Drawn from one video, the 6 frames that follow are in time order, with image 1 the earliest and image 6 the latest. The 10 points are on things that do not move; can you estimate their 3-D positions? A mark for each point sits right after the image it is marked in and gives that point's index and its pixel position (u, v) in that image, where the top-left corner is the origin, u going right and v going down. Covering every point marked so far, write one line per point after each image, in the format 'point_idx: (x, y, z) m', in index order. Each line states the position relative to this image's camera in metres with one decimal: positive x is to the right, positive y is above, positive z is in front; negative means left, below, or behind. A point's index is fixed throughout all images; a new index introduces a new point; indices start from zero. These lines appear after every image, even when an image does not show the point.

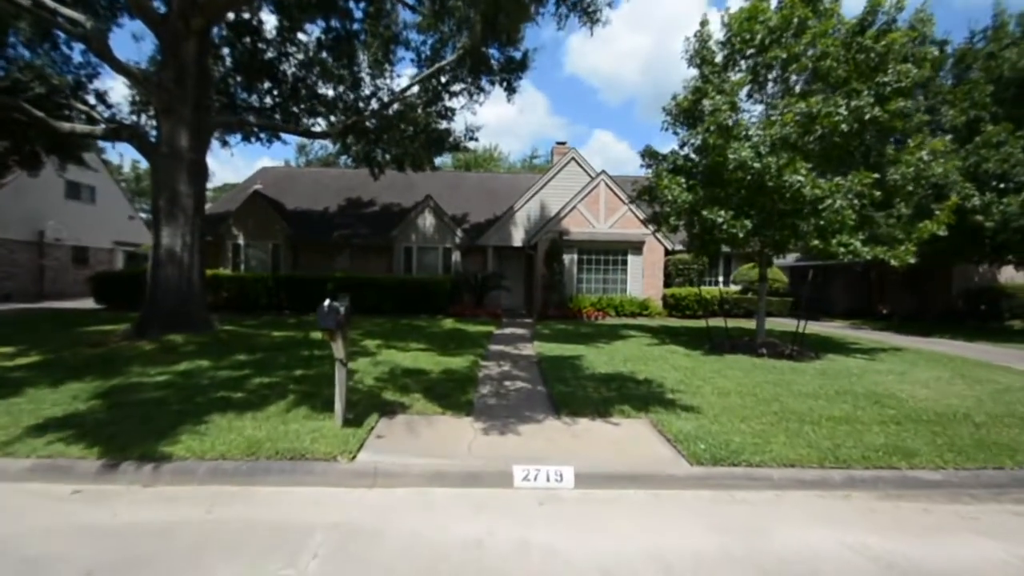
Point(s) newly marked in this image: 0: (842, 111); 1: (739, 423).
0: (+9.5, +5.1, +10.9) m
1: (+4.1, -2.4, +6.8) m
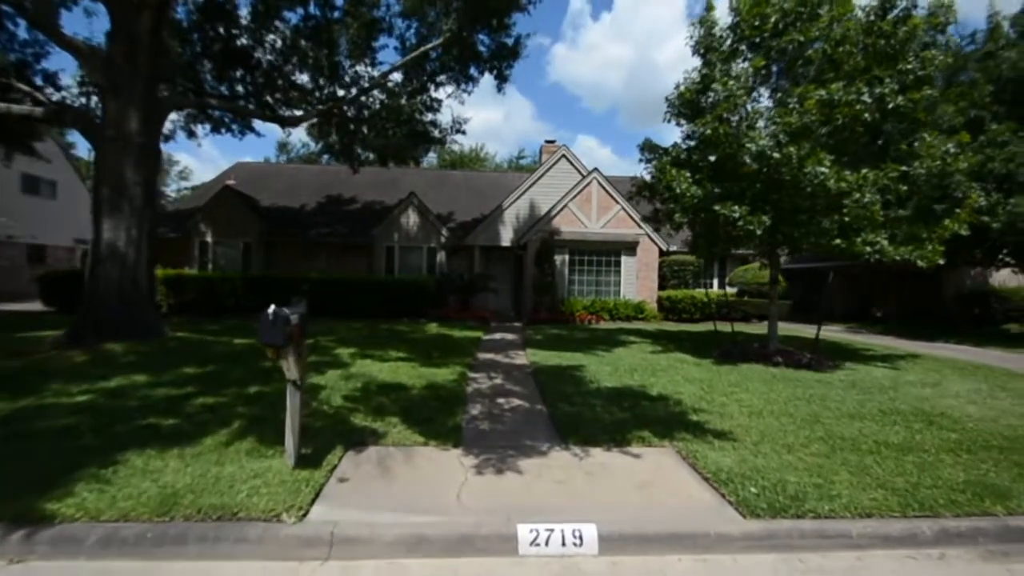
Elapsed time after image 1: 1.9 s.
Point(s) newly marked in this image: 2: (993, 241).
0: (+9.3, +5.0, +10.0) m
1: (+4.1, -2.4, +5.6) m
2: (+22.4, +2.2, +17.9) m
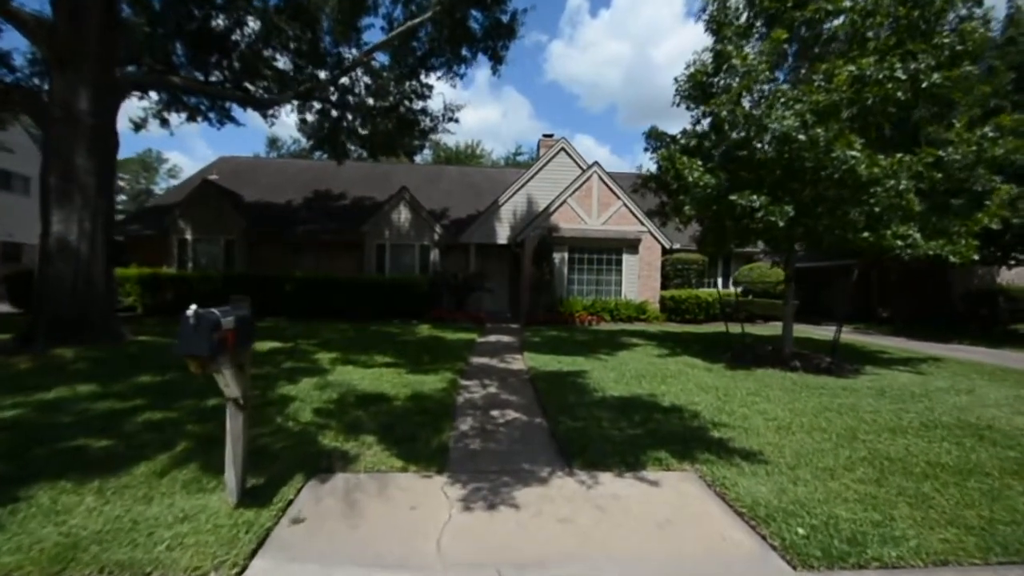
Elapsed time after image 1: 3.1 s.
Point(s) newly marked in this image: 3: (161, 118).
0: (+9.2, +5.1, +9.2) m
1: (+4.0, -2.4, +4.8) m
2: (+22.3, +2.3, +17.2) m
3: (-15.6, +7.6, +17.1) m
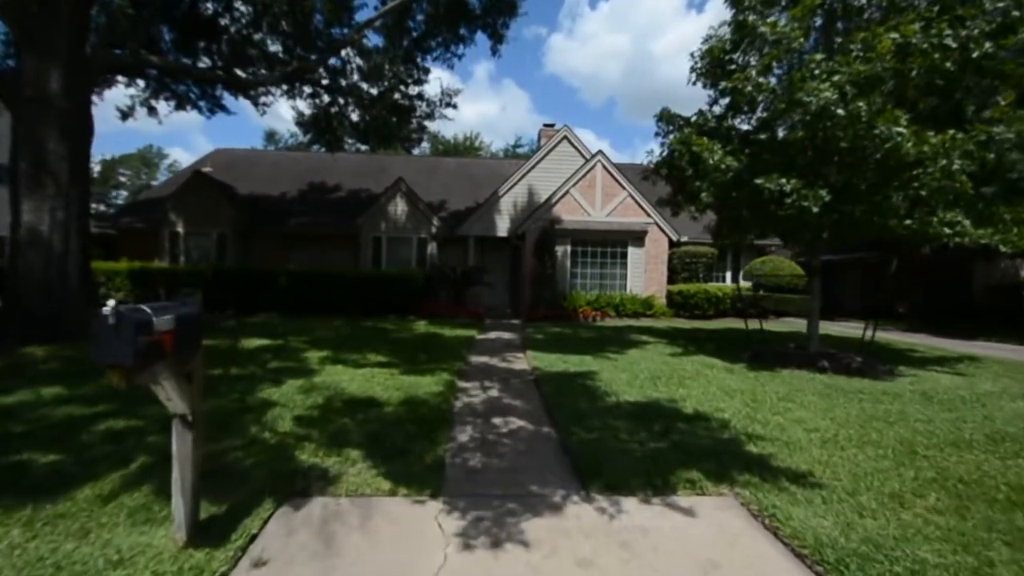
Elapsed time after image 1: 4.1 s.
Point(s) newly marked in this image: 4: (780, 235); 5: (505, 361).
0: (+9.3, +5.2, +8.3) m
1: (+4.1, -2.3, +4.0) m
2: (+22.4, +2.5, +16.3) m
3: (-15.4, +7.8, +16.4) m
4: (+6.9, +1.4, +9.7) m
5: (-0.1, -1.9, +9.7) m
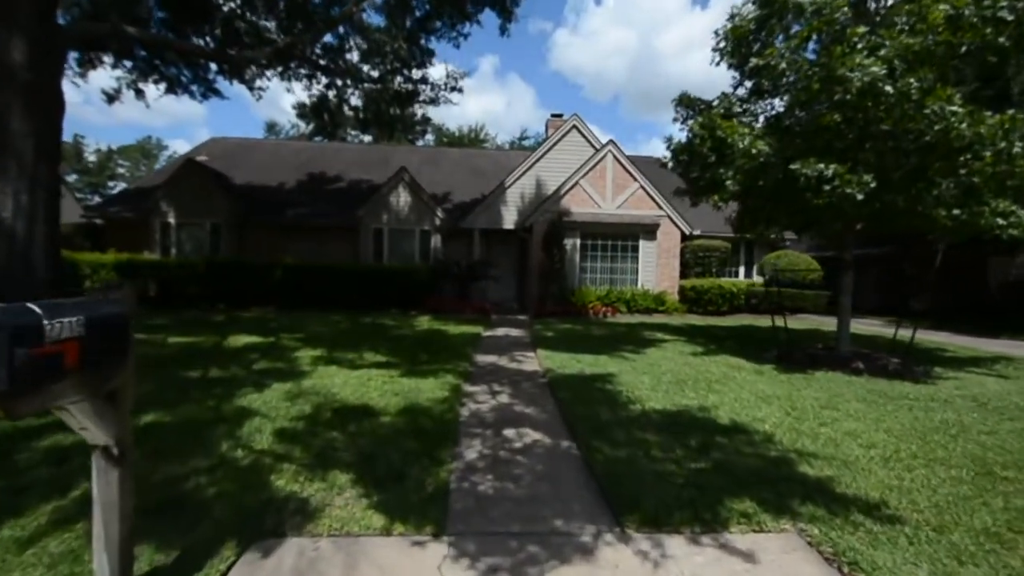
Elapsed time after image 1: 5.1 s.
0: (+9.5, +5.3, +7.4) m
1: (+4.3, -2.3, +3.3) m
2: (+22.6, +2.7, +15.5) m
3: (-15.2, +8.1, +15.5) m
4: (+7.1, +1.5, +8.9) m
5: (0.0, -1.7, +9.0) m
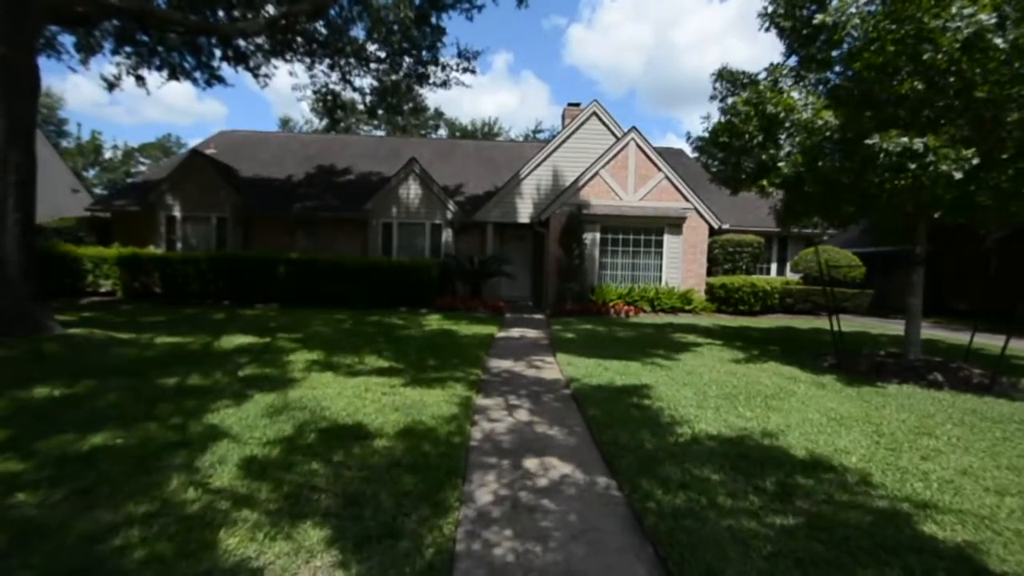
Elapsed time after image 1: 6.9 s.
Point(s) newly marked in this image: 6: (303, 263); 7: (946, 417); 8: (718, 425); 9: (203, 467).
0: (+9.9, +5.3, +6.0) m
1: (+4.5, -2.3, +2.1) m
2: (+23.2, +2.7, +13.7) m
3: (-14.6, +8.2, +14.9) m
4: (+7.5, +1.5, +7.6) m
5: (+0.4, -1.7, +8.0) m
6: (-8.7, +1.1, +15.9) m
7: (+6.6, -1.9, +5.8) m
8: (+2.8, -1.9, +5.2) m
9: (-3.1, -1.8, +3.9) m
